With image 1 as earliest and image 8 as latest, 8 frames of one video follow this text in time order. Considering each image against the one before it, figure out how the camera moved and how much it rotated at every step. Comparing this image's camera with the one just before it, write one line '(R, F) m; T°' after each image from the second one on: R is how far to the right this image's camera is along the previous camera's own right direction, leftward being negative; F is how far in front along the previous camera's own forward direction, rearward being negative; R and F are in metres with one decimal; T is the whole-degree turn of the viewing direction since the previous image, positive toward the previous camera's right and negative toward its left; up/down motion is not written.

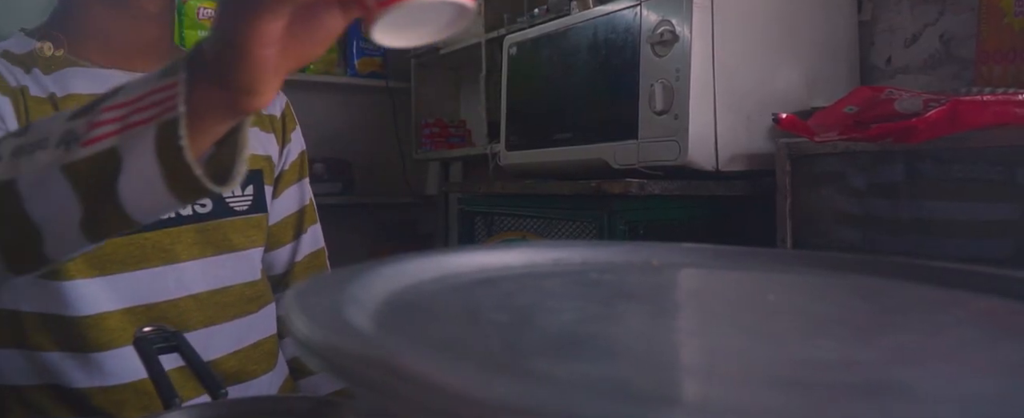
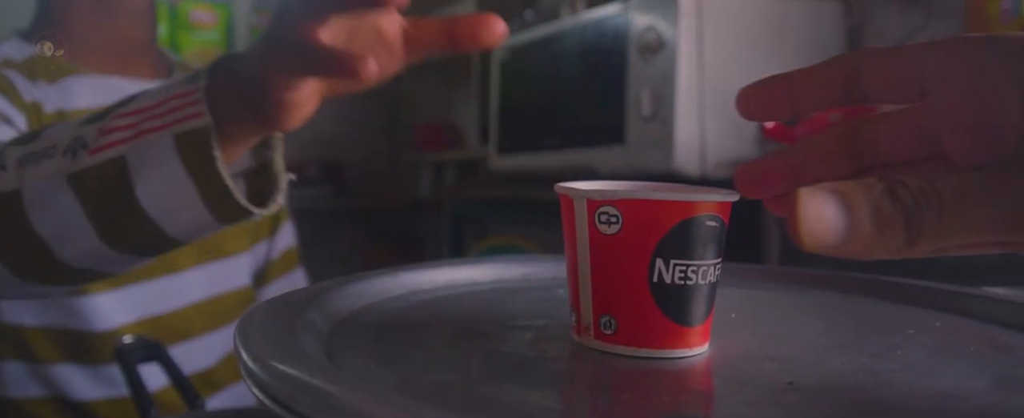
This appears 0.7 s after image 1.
(0.0, 0.0) m; 0°
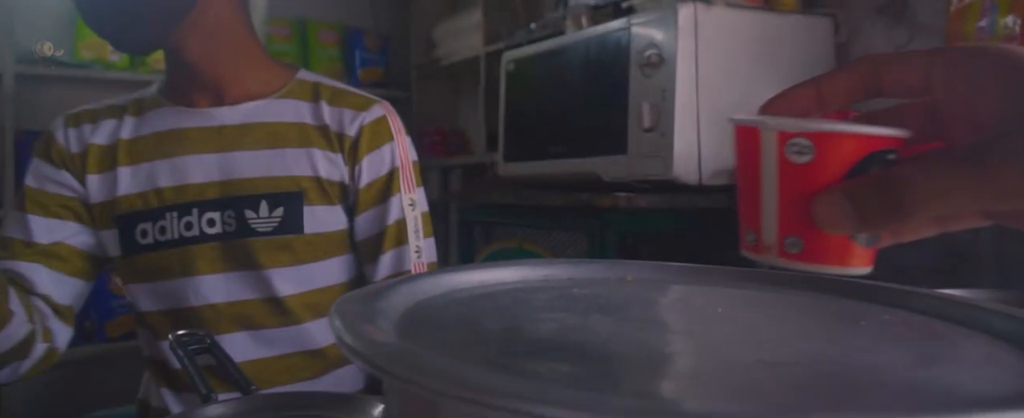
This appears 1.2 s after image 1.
(0.0, -0.1) m; 0°
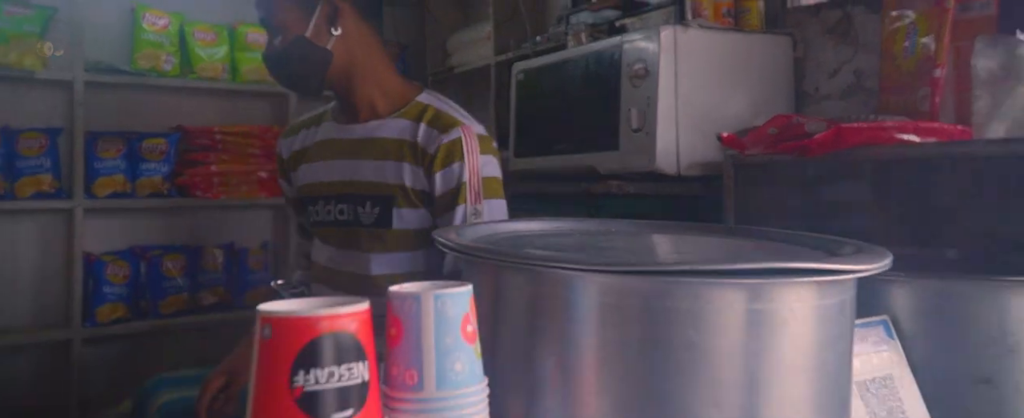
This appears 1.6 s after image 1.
(0.0, -0.3) m; 0°
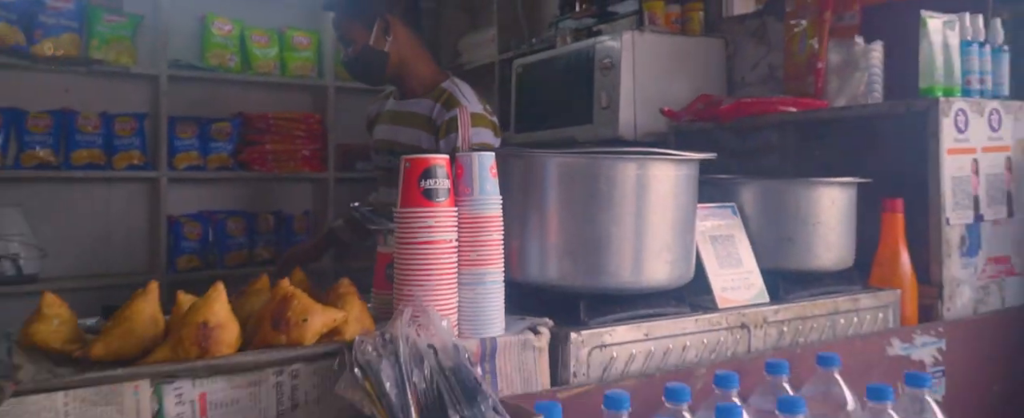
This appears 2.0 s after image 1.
(0.0, -0.5) m; 0°
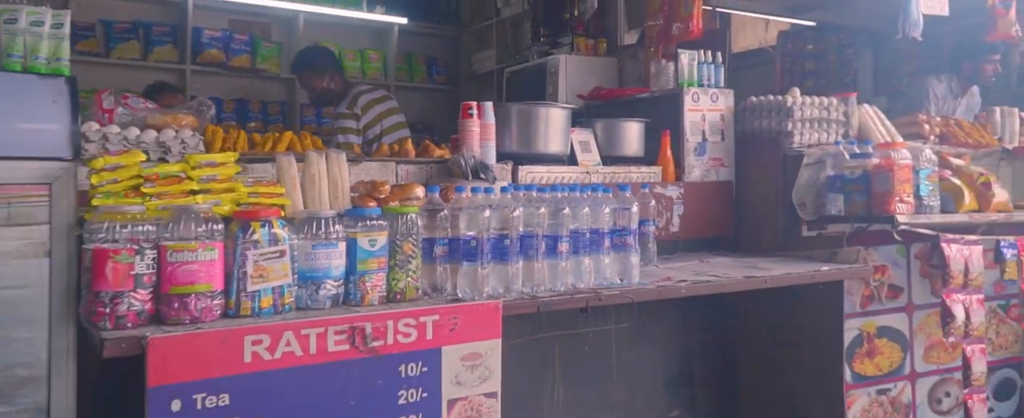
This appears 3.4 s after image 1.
(+0.1, -1.8) m; 0°
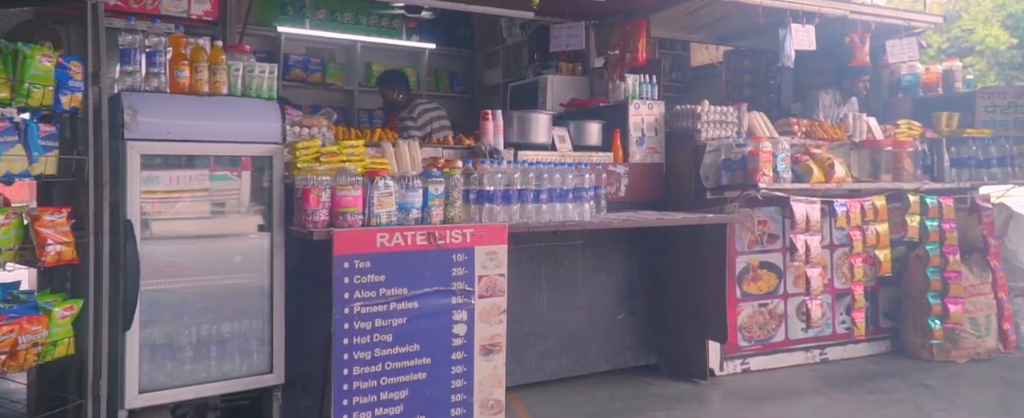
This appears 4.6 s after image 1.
(0.0, -1.6) m; 0°
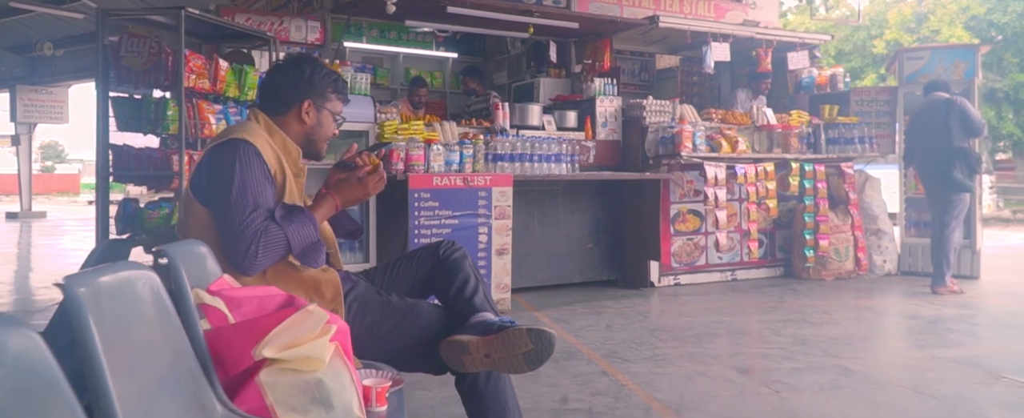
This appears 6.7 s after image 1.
(0.0, -2.1) m; 0°
